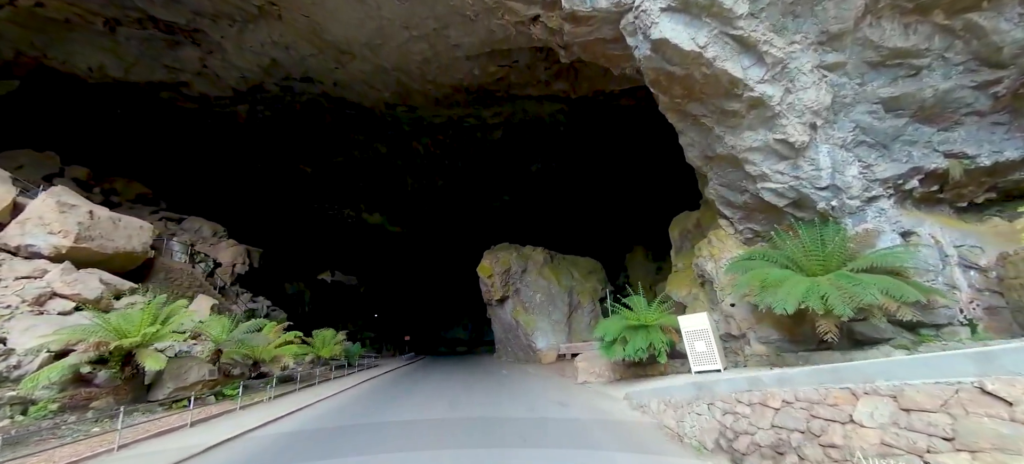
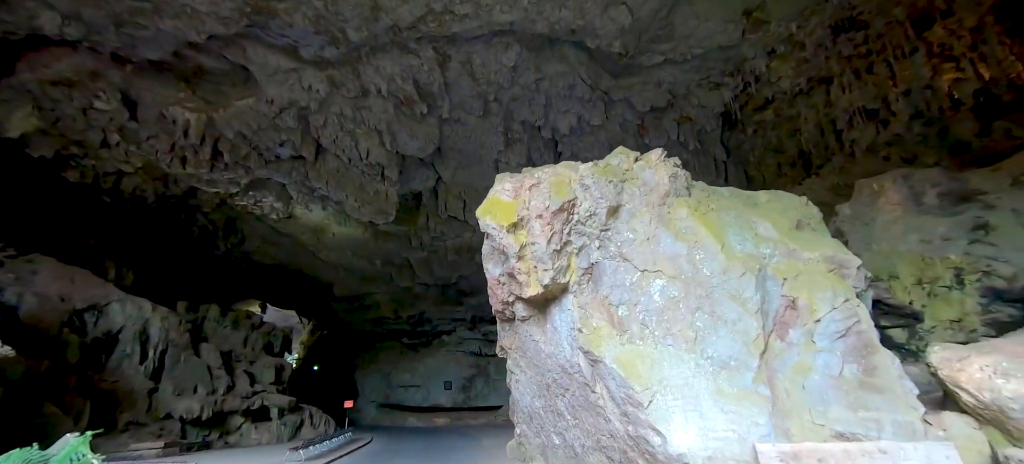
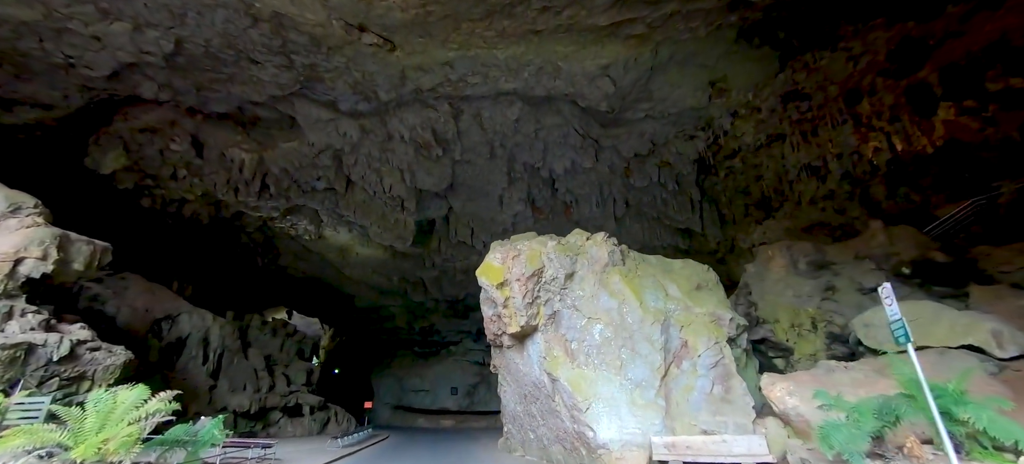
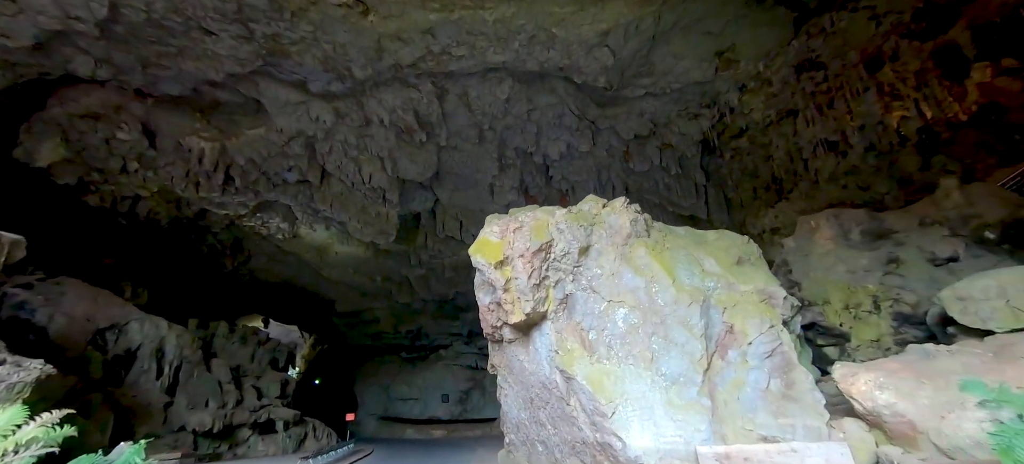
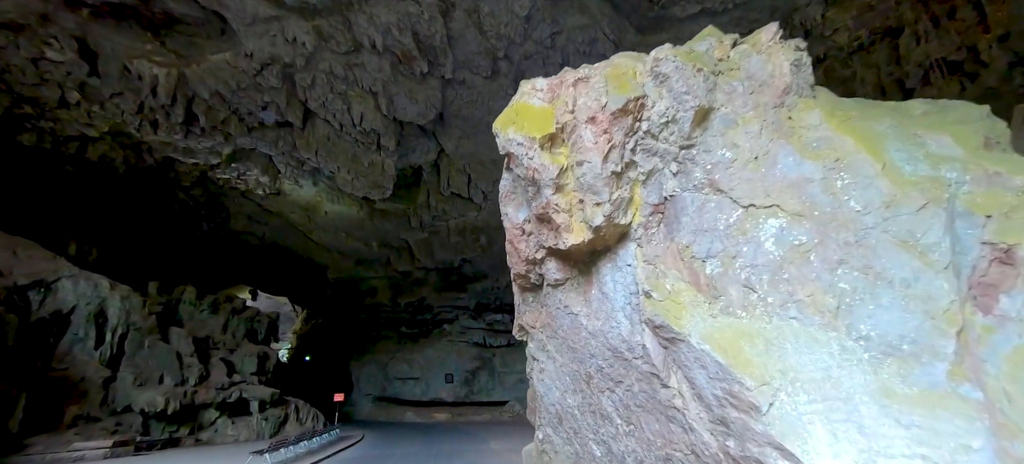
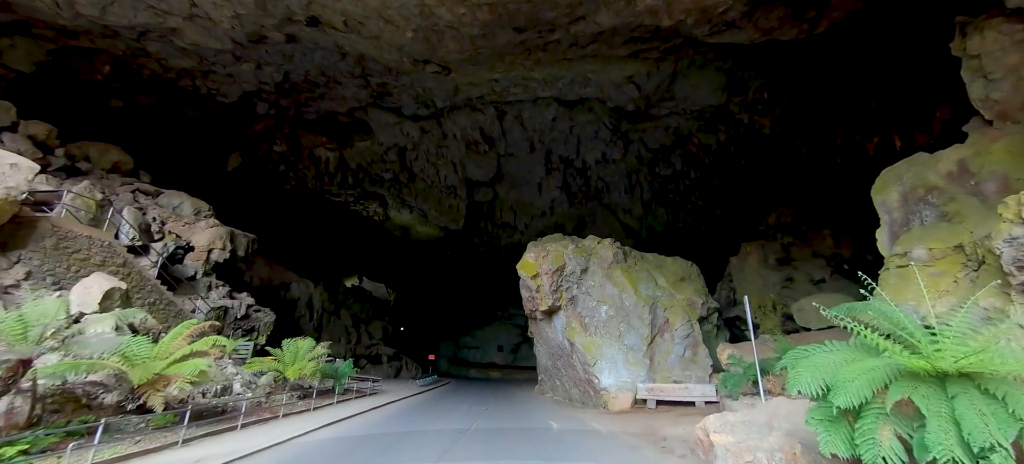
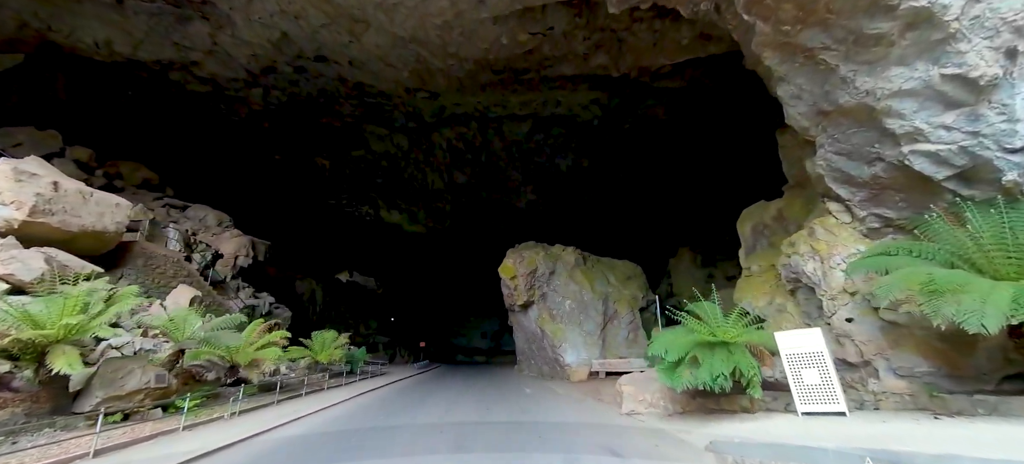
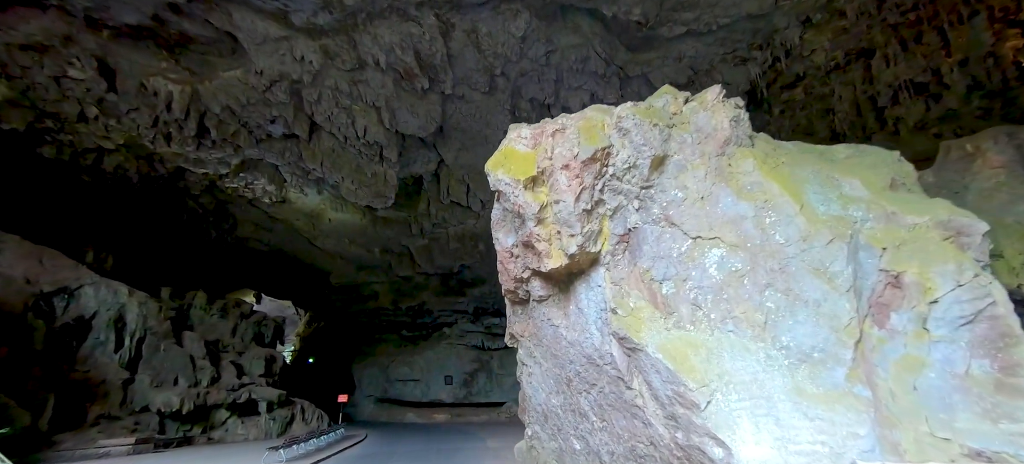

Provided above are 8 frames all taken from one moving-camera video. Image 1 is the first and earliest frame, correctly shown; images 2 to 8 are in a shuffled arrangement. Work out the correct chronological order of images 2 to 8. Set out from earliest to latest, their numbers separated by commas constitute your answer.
7, 6, 3, 4, 2, 8, 5
